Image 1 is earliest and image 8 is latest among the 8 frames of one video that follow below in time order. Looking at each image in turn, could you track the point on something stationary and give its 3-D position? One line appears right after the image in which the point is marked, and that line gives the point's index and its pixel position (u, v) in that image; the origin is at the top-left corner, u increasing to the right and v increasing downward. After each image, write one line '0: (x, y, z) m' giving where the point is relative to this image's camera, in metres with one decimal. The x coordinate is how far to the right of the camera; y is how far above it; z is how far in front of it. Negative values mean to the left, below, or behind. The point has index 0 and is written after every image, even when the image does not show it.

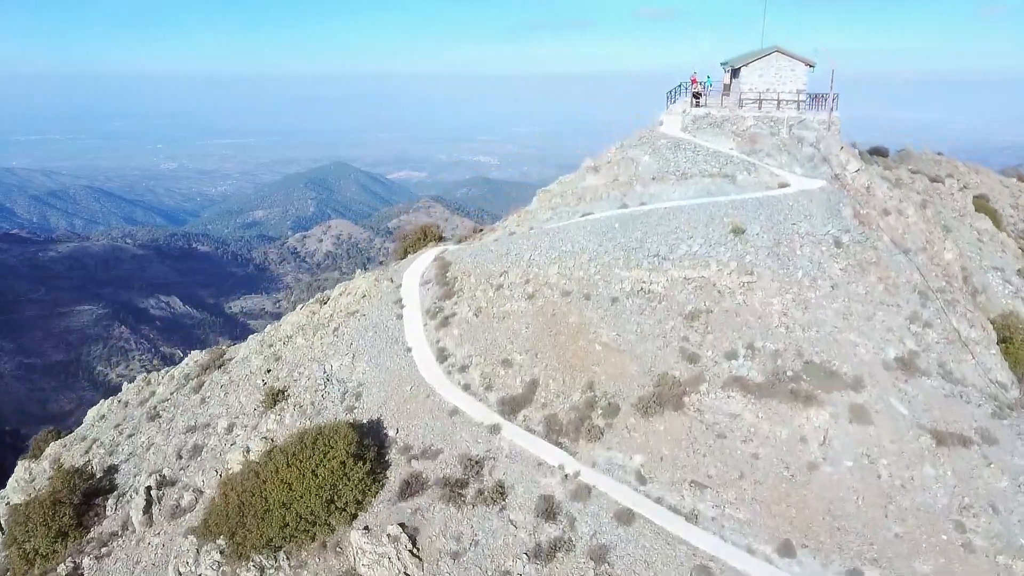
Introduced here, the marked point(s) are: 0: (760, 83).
0: (+5.6, +4.6, +17.3) m
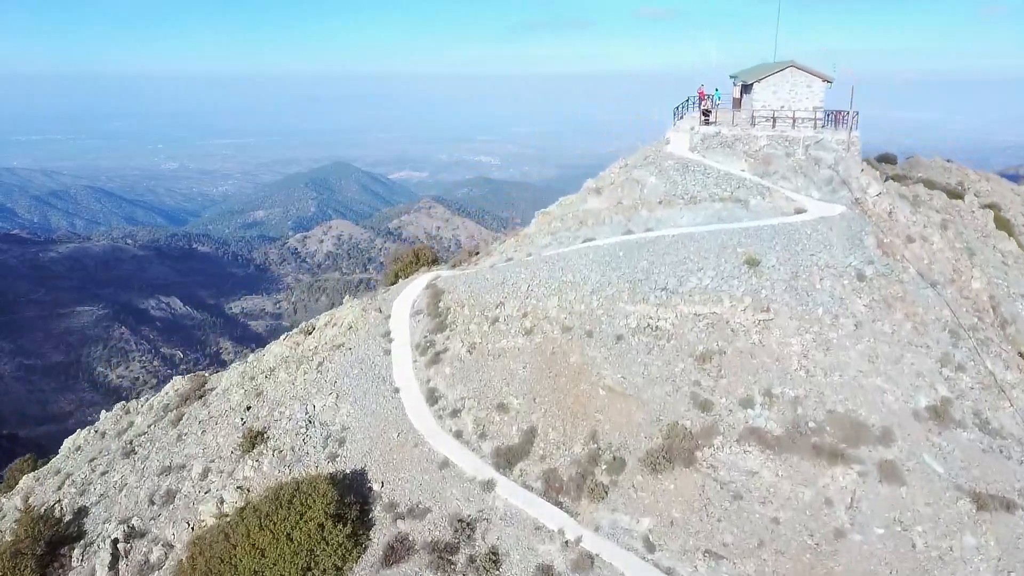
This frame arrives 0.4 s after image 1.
0: (+5.5, +4.0, +16.2) m
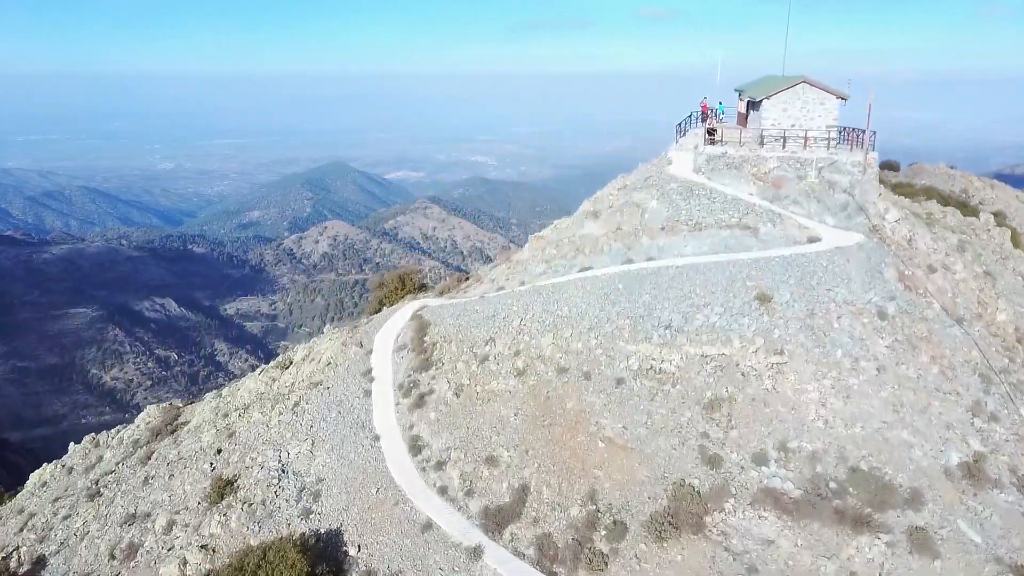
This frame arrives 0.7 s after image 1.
0: (+5.4, +3.3, +15.1) m
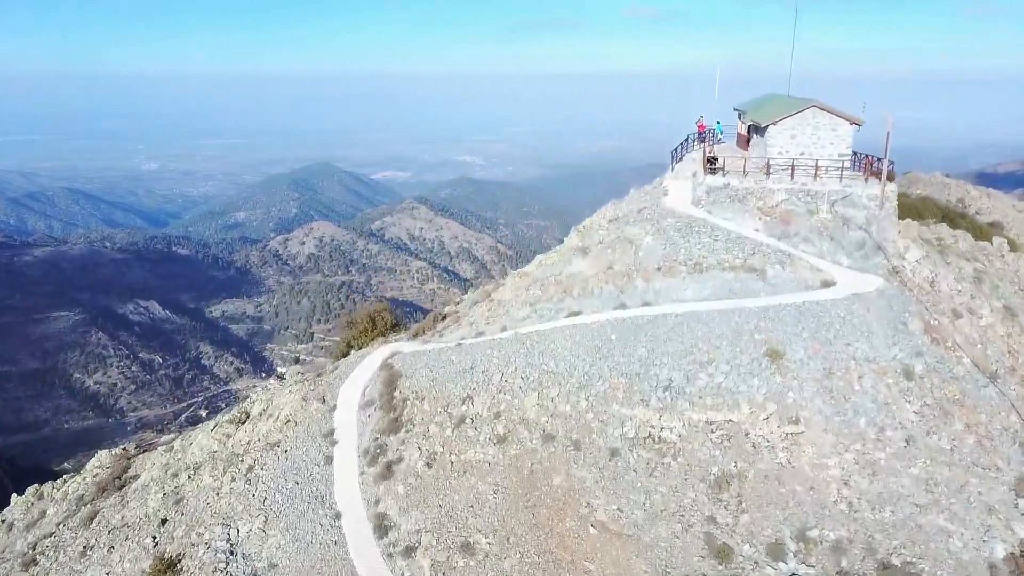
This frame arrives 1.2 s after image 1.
0: (+5.0, +2.5, +13.7) m
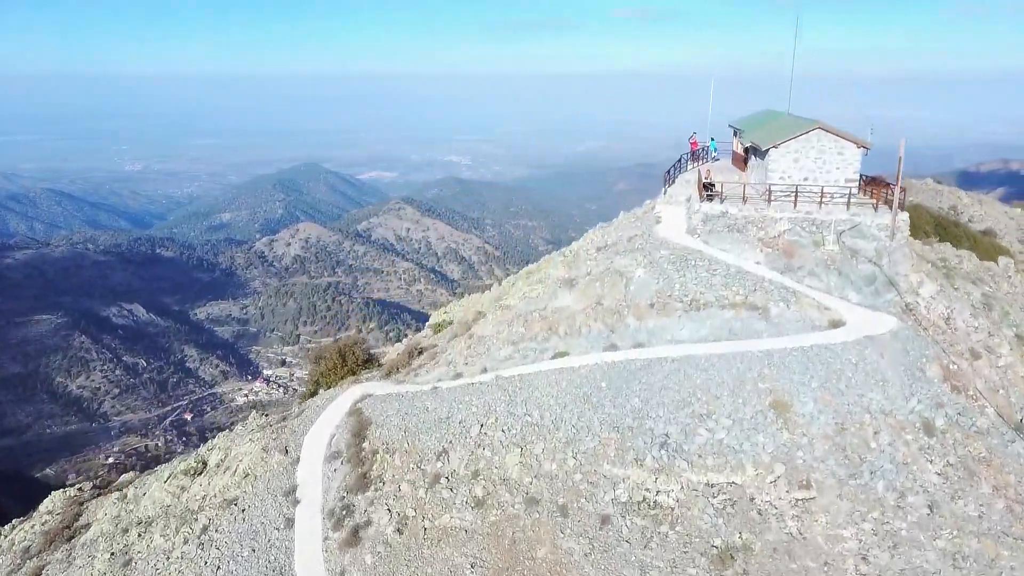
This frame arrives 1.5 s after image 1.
0: (+4.7, +1.9, +12.6) m
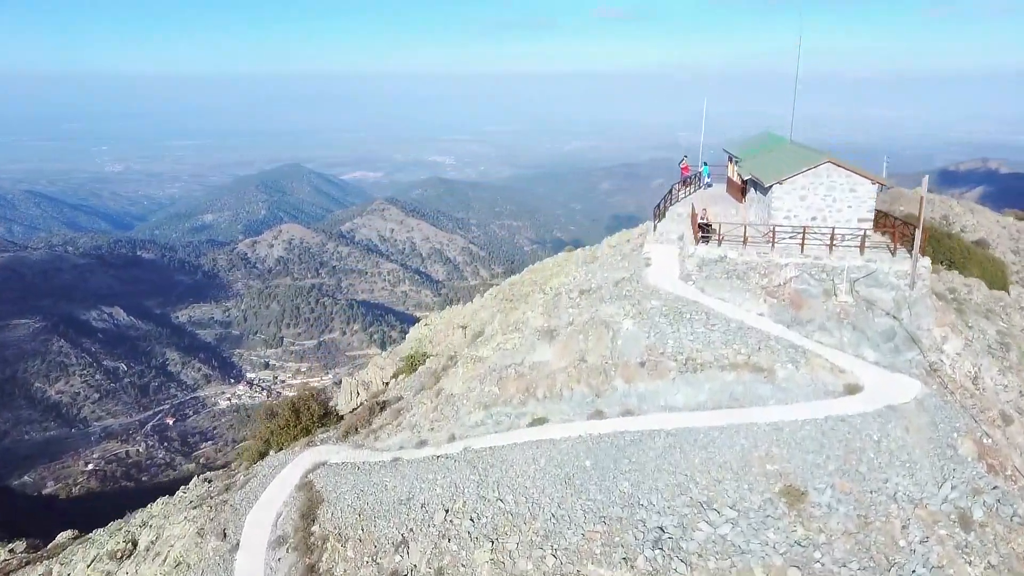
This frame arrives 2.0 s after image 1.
0: (+4.2, +1.2, +11.2) m
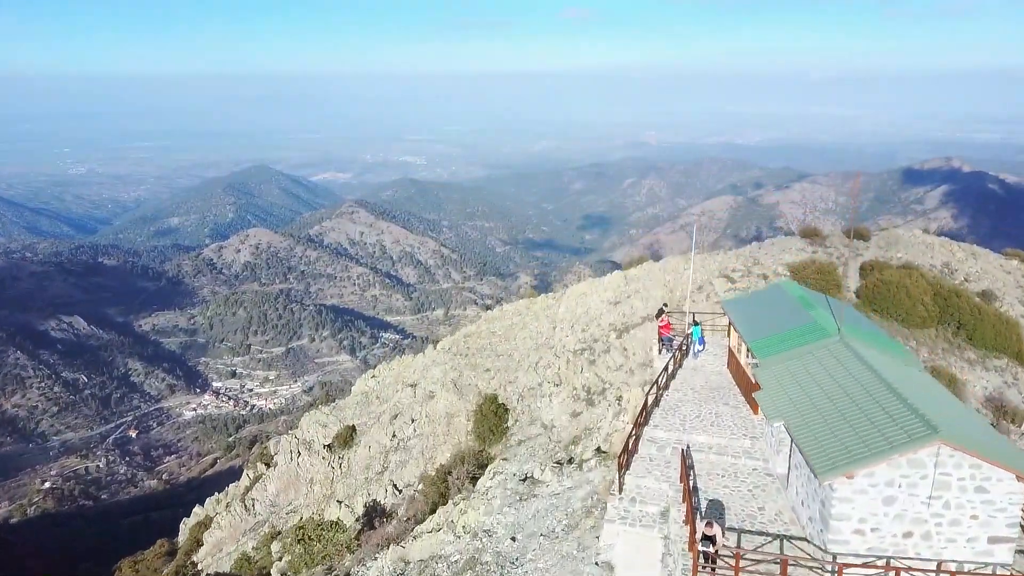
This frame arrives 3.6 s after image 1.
0: (+3.0, -1.8, +6.2) m
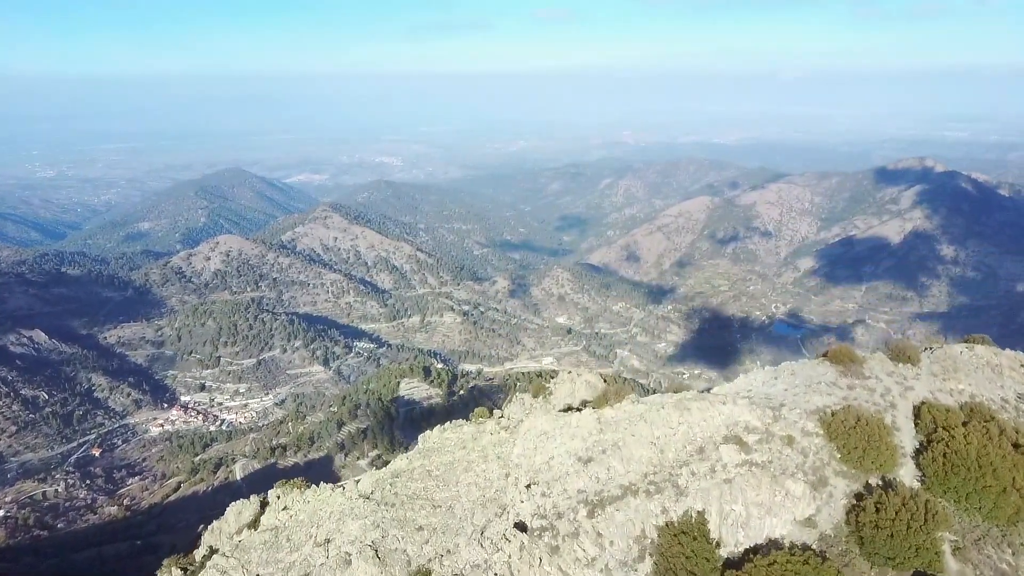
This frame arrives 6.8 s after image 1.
0: (+1.5, -7.4, -3.7) m
